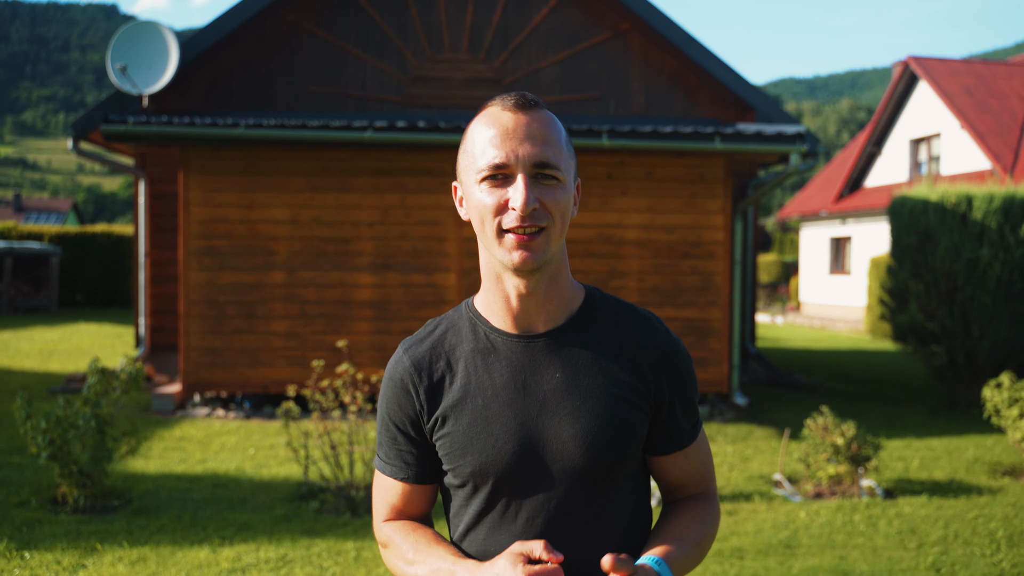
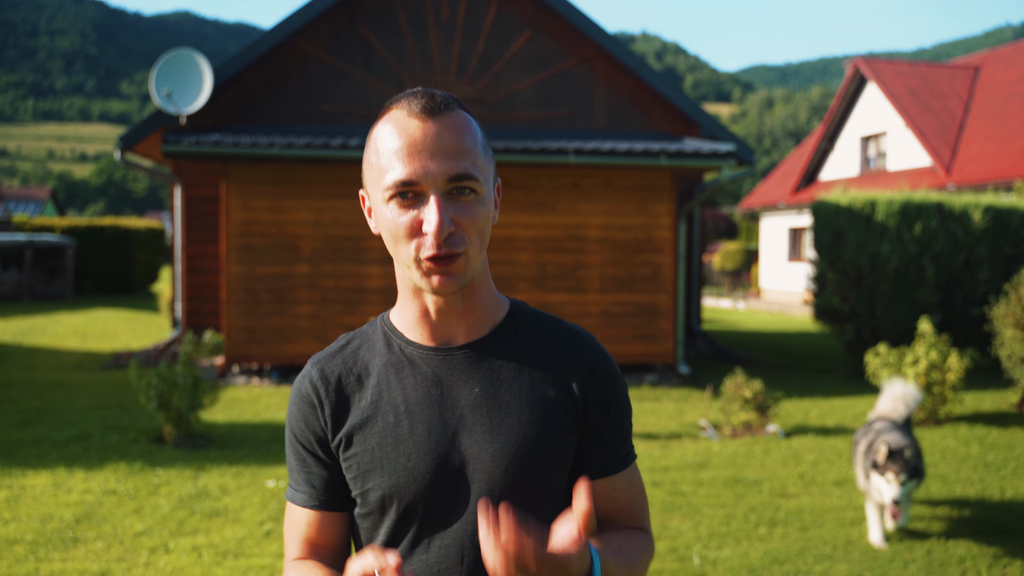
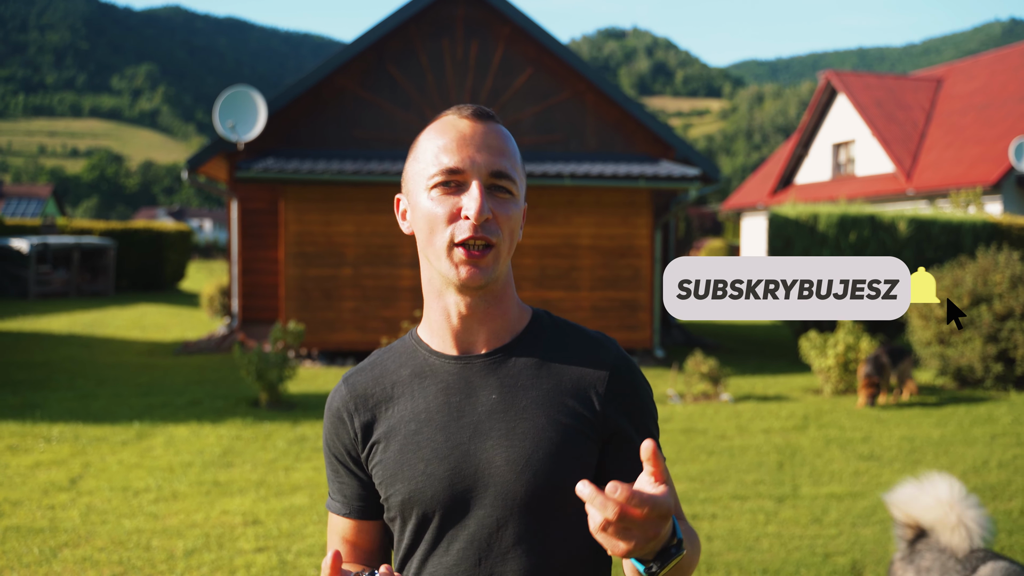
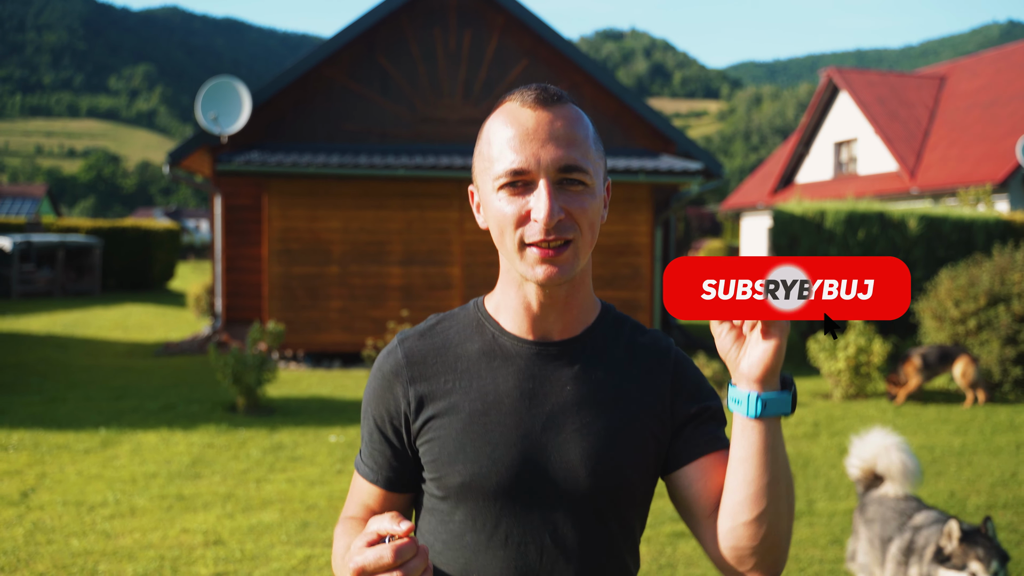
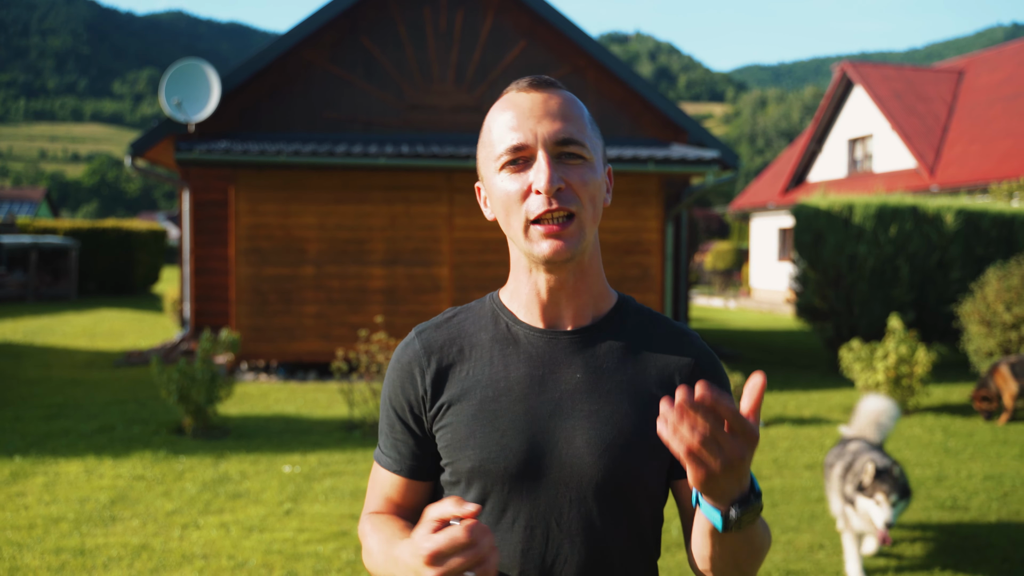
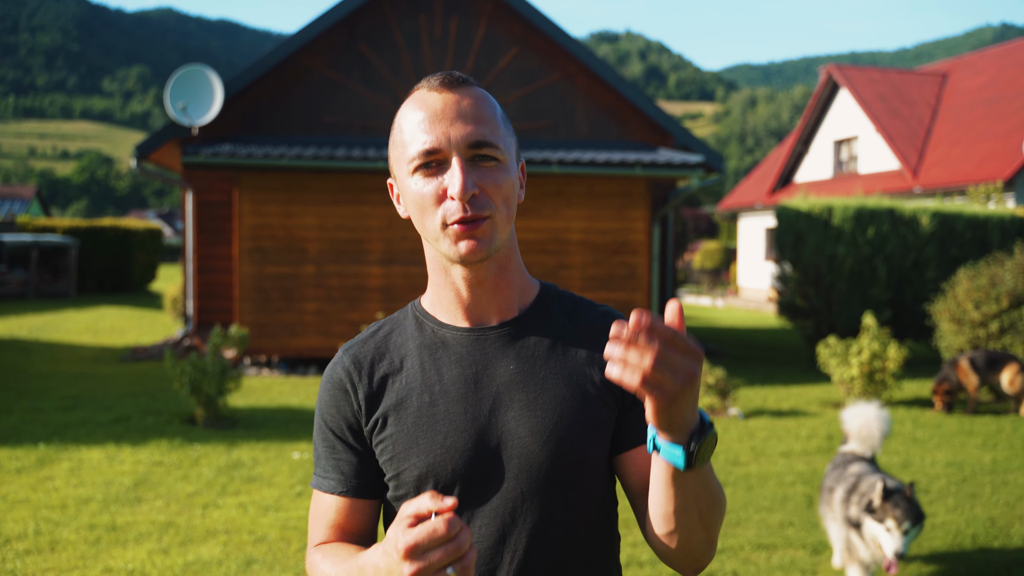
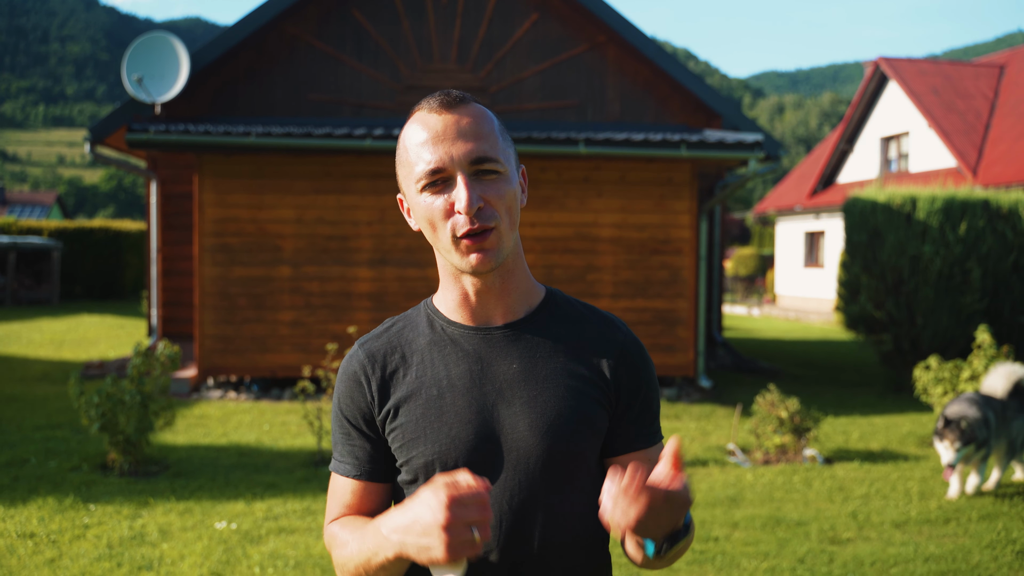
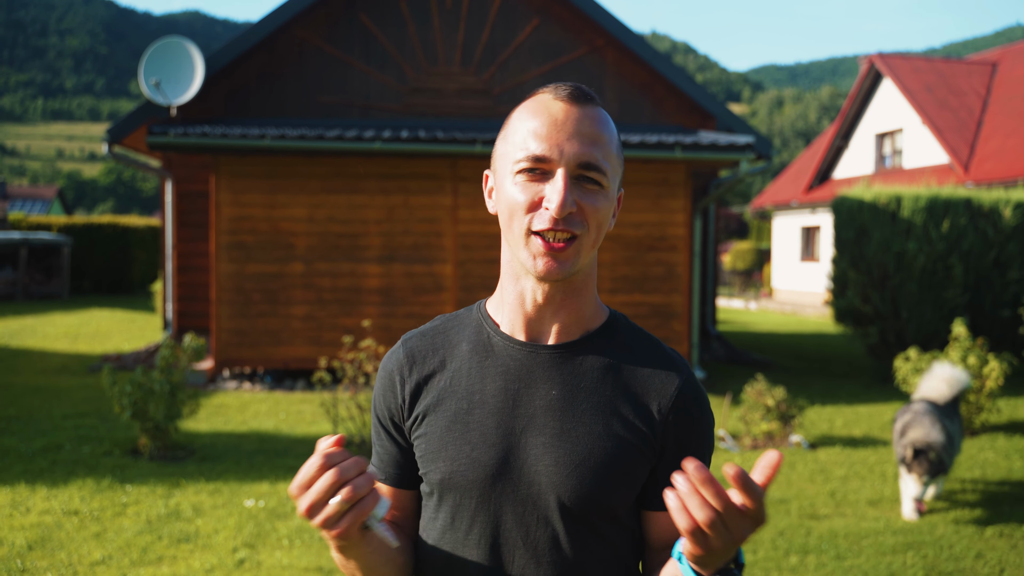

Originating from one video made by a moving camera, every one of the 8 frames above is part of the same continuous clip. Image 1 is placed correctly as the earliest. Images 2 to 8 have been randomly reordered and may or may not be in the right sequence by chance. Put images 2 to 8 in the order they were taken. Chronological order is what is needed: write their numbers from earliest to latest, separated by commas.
7, 8, 2, 5, 6, 4, 3
